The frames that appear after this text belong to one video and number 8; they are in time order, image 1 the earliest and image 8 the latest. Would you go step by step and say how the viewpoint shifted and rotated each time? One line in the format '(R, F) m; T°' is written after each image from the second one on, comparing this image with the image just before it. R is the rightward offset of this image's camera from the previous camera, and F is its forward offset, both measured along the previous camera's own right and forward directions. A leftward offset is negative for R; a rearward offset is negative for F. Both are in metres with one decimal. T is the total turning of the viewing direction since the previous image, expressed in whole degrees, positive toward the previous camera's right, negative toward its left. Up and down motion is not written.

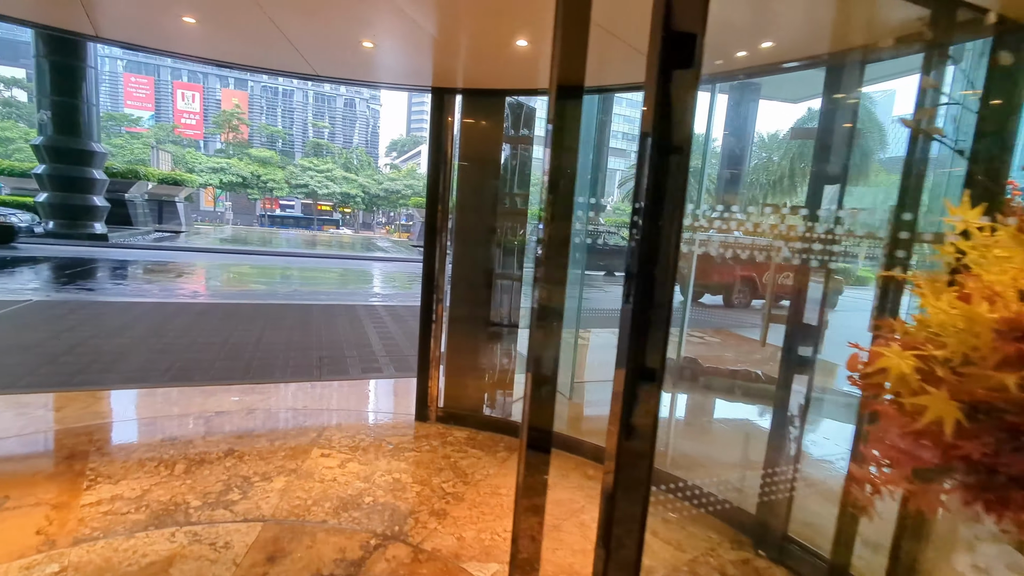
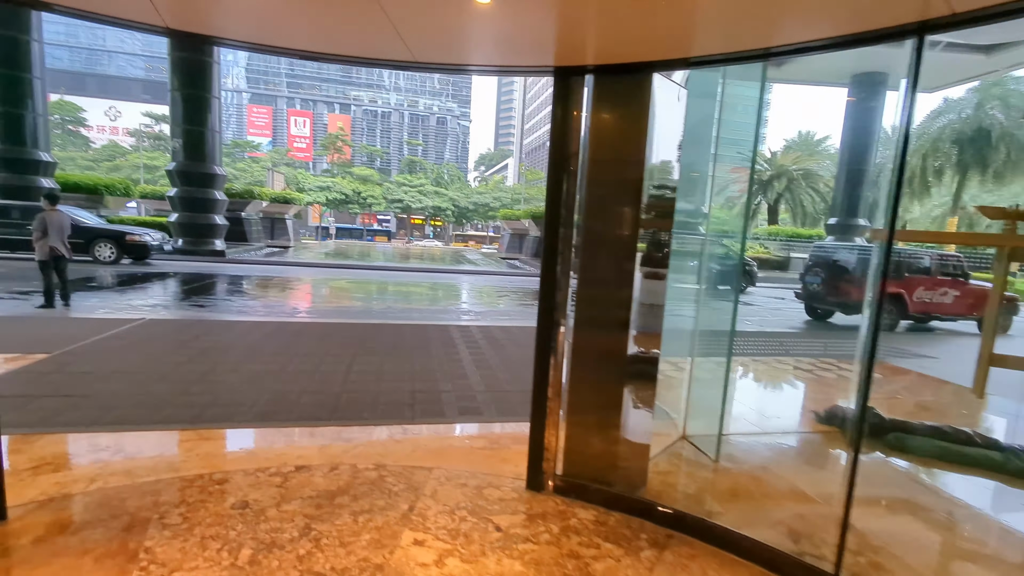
(-0.3, +0.8) m; -10°
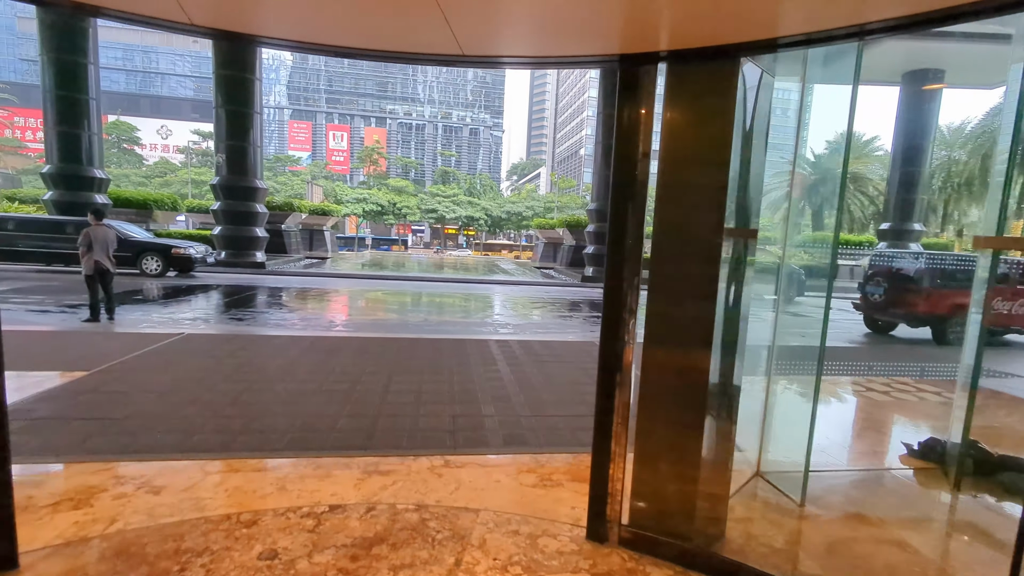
(-0.1, +0.3) m; -4°
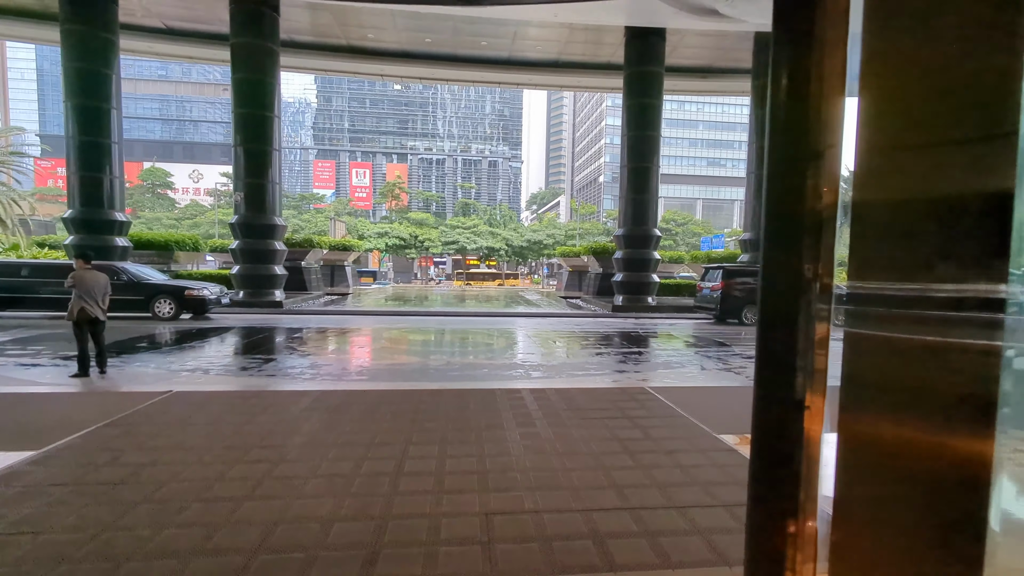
(-0.2, +1.0) m; -3°
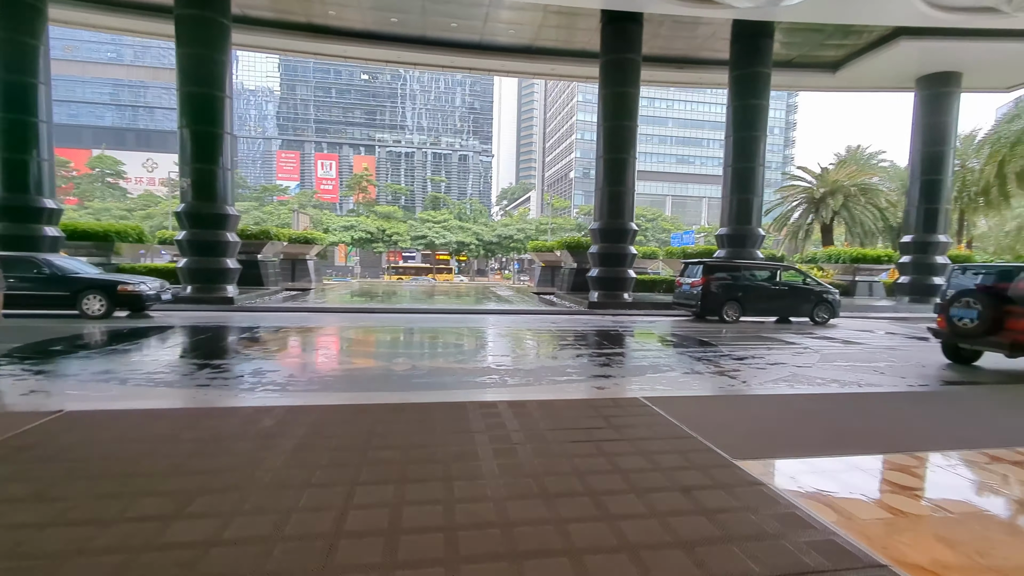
(0.0, +0.9) m; +3°
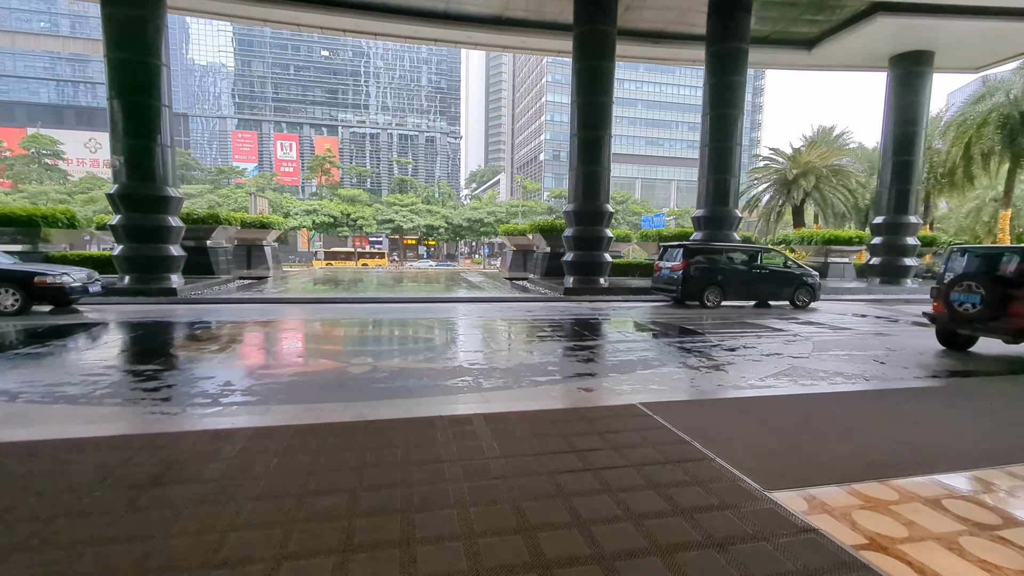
(-0.1, +0.9) m; +3°
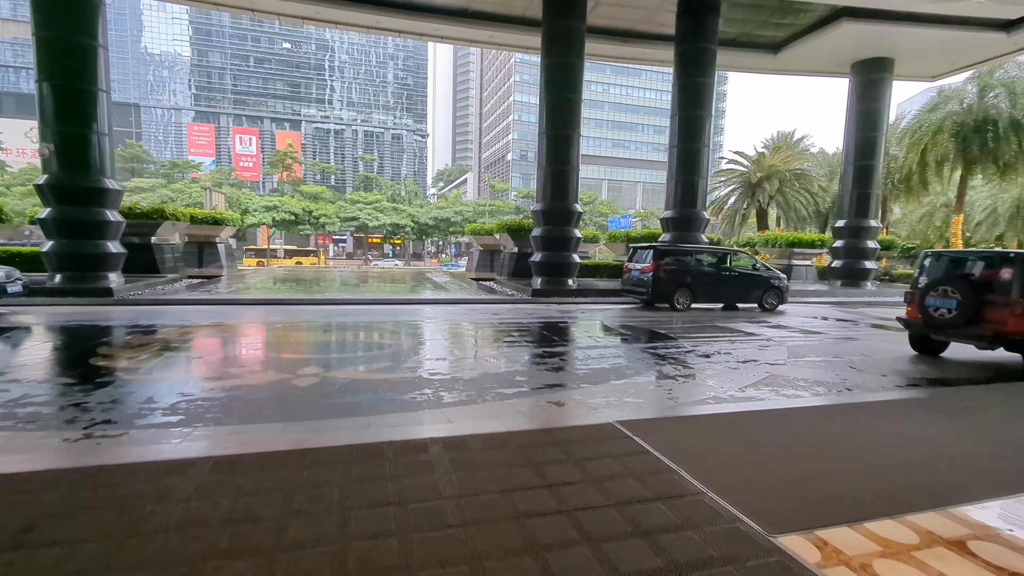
(0.0, +0.6) m; +4°
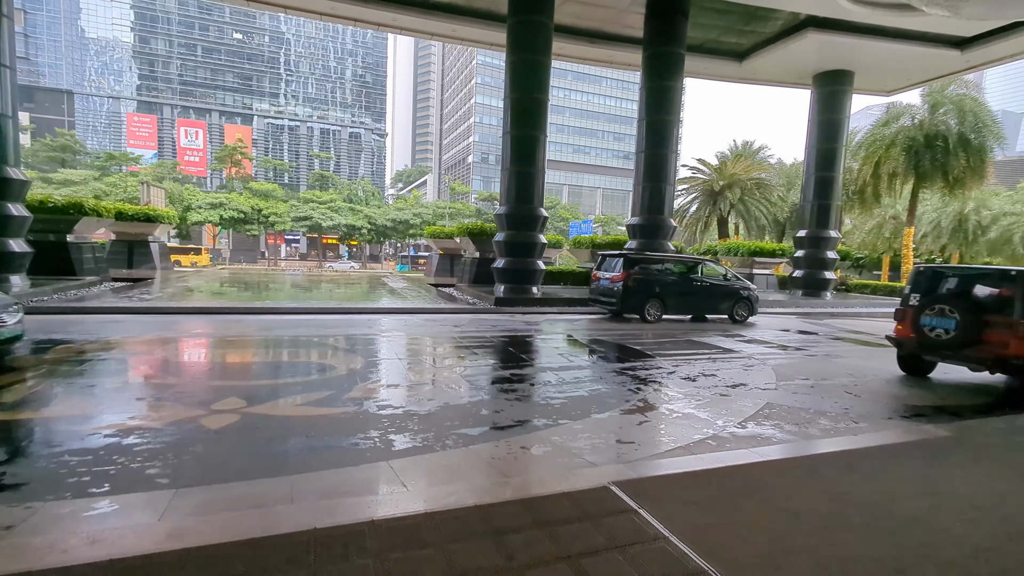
(-0.1, +1.0) m; +5°
